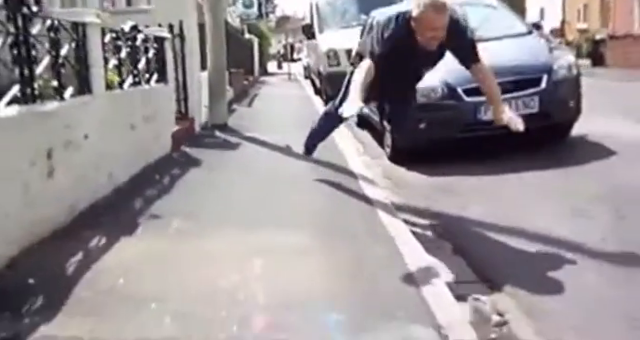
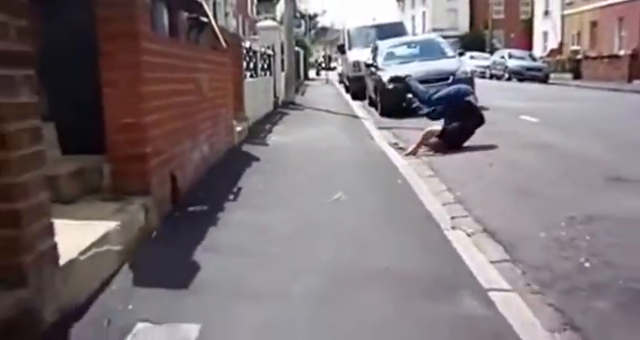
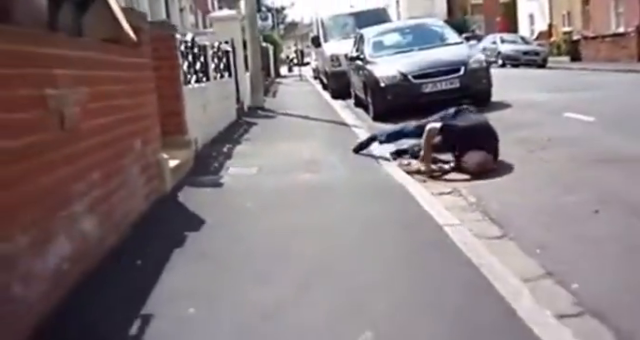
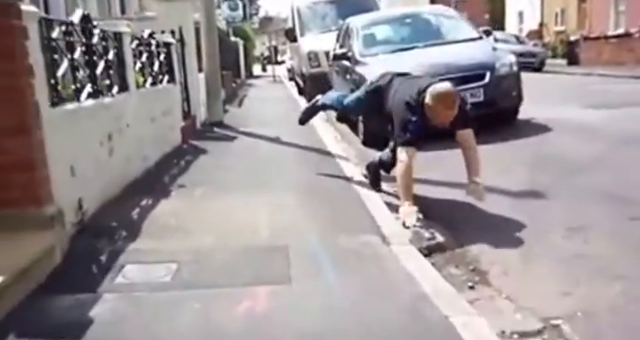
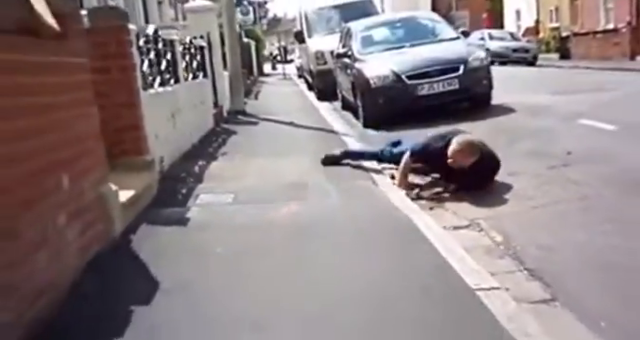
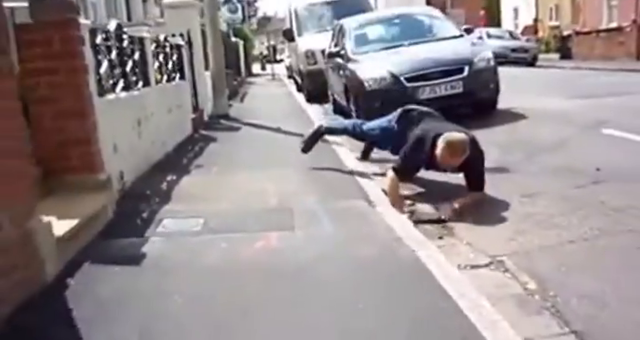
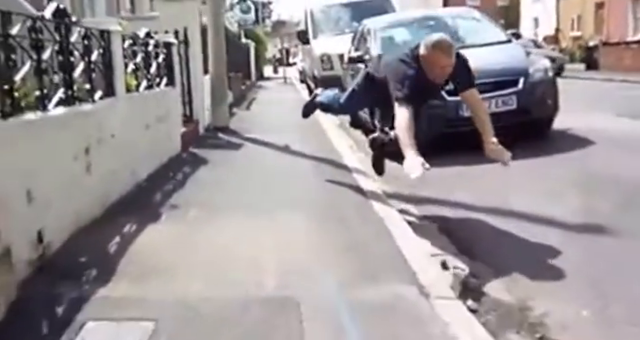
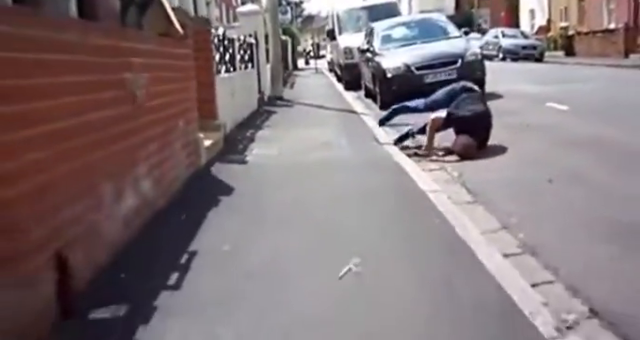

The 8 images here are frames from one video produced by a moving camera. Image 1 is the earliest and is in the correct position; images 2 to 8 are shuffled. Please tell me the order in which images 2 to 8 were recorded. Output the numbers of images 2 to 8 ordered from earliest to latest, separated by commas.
7, 4, 6, 5, 3, 8, 2
